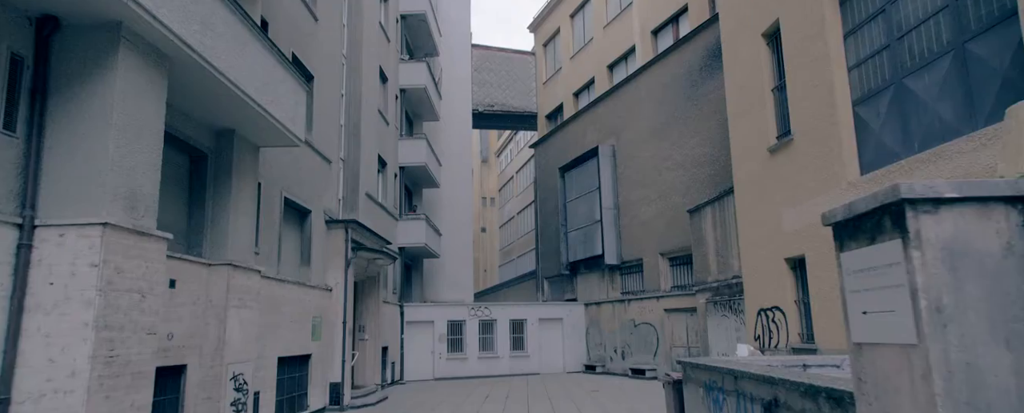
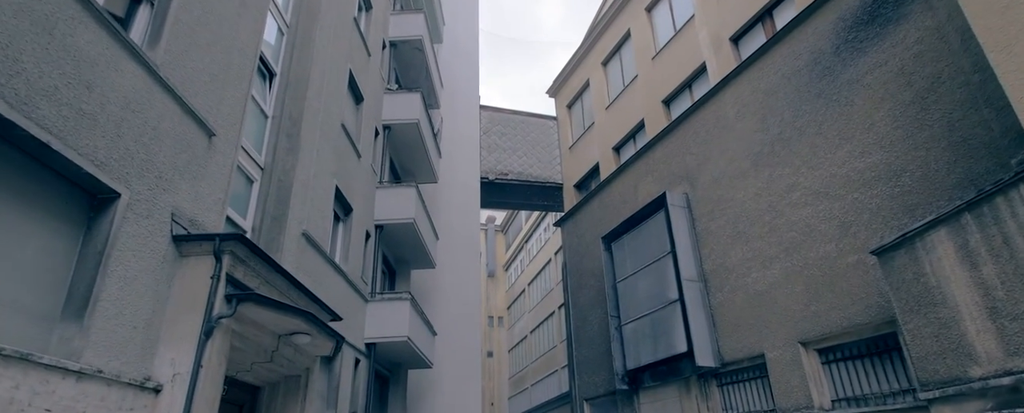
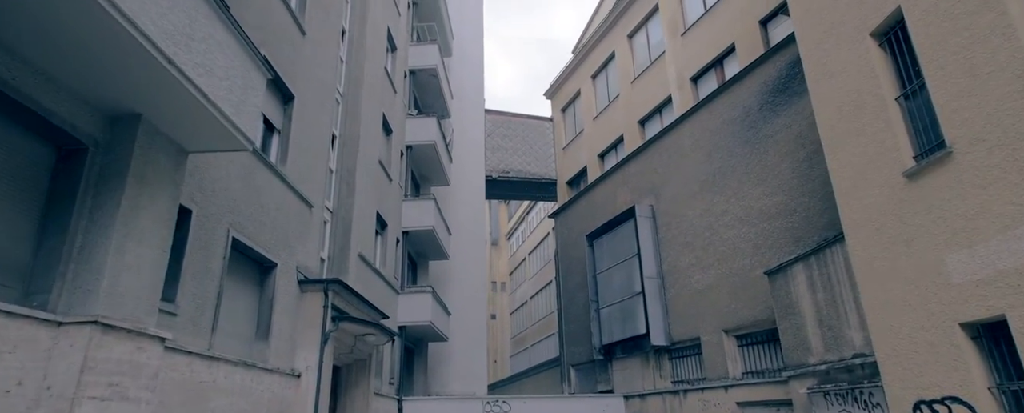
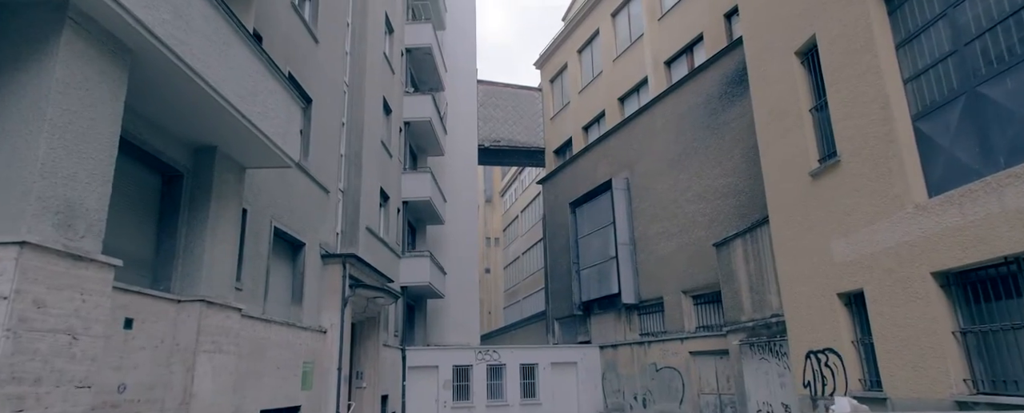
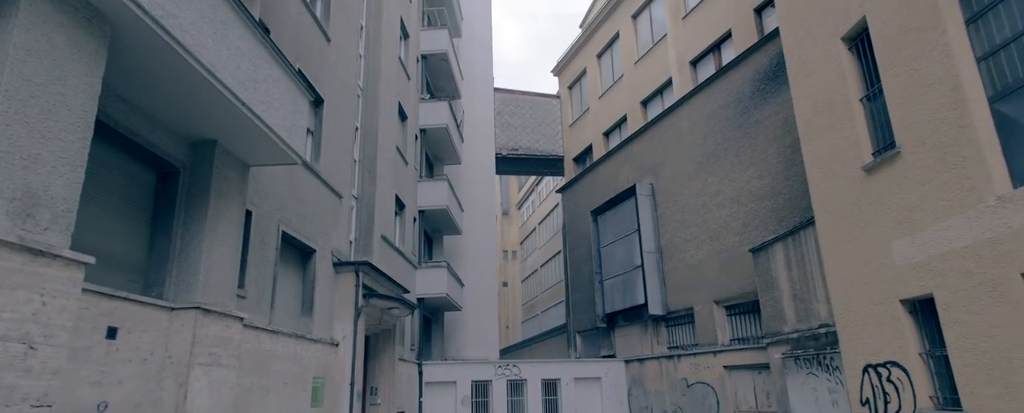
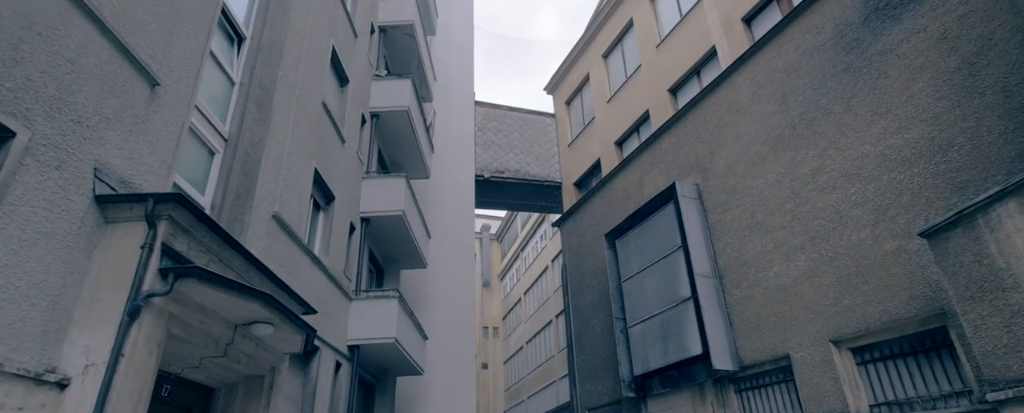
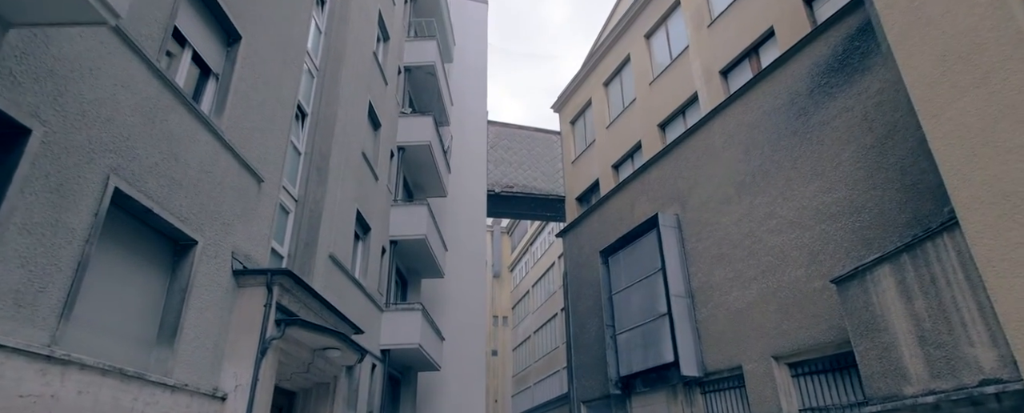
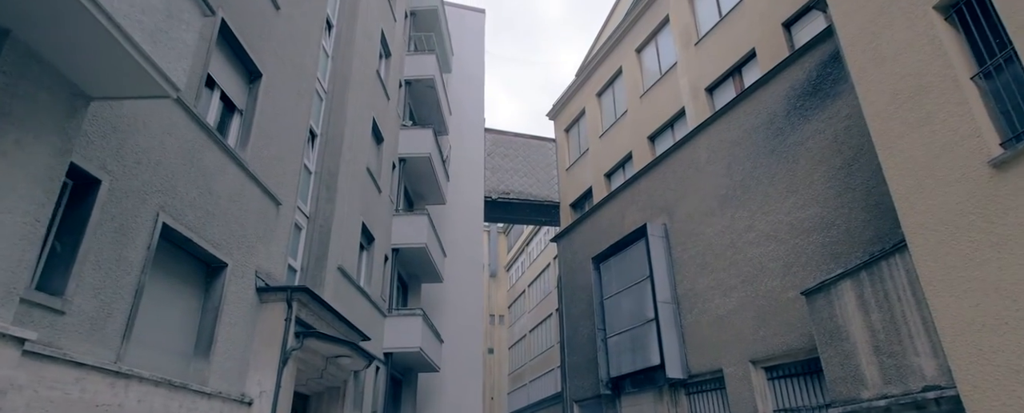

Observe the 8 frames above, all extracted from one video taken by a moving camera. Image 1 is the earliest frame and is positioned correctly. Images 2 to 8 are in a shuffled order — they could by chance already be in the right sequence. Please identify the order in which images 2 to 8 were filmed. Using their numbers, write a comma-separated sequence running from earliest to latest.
4, 5, 3, 8, 7, 2, 6
